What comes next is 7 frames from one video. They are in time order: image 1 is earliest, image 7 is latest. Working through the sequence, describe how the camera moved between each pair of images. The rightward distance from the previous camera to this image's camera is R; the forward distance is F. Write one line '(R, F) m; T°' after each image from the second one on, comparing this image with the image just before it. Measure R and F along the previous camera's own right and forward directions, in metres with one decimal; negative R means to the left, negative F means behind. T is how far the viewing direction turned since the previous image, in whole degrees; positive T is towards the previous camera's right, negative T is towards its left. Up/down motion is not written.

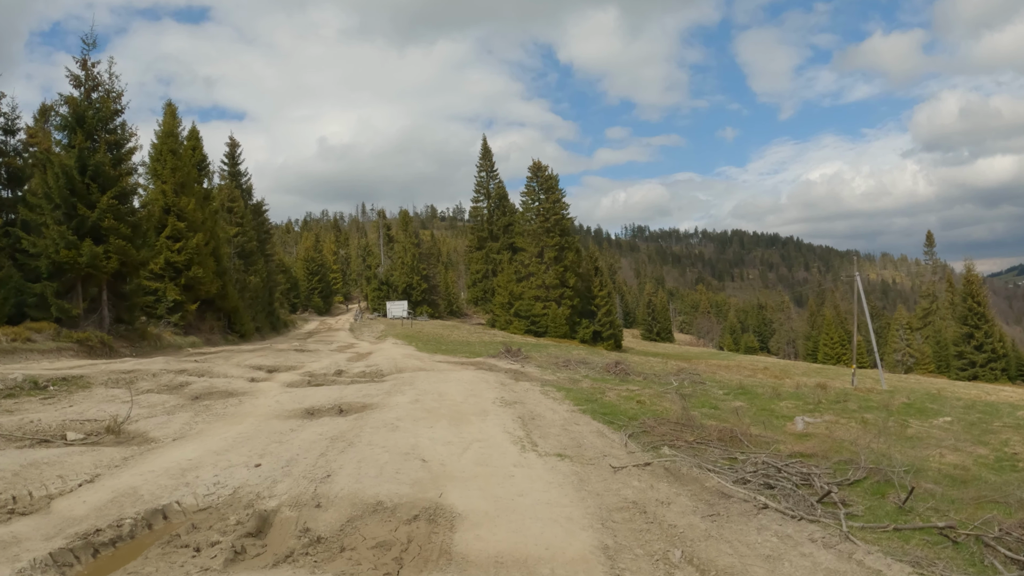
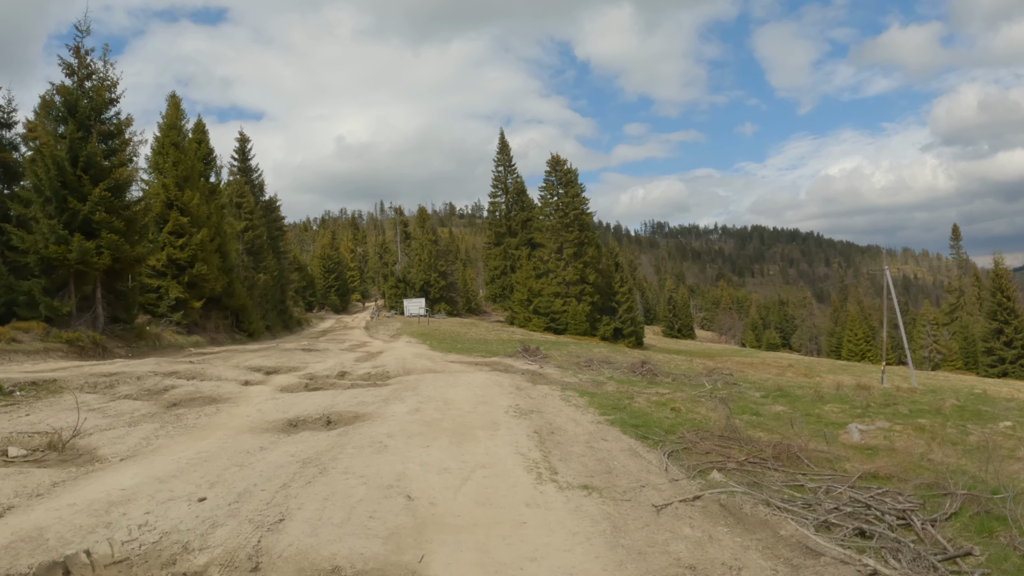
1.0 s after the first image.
(+0.1, +1.8) m; -2°
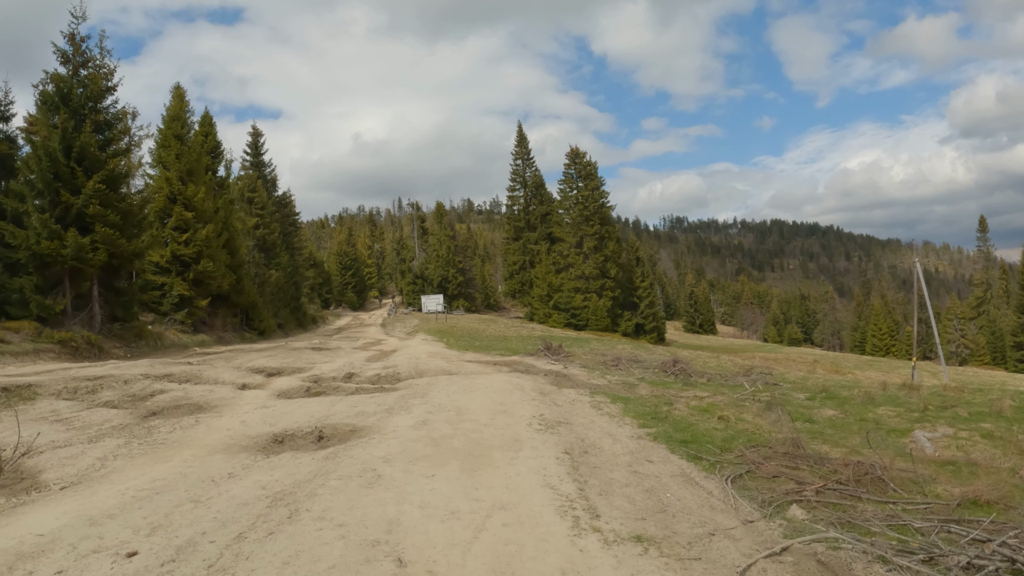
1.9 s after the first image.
(-0.1, +1.7) m; -2°
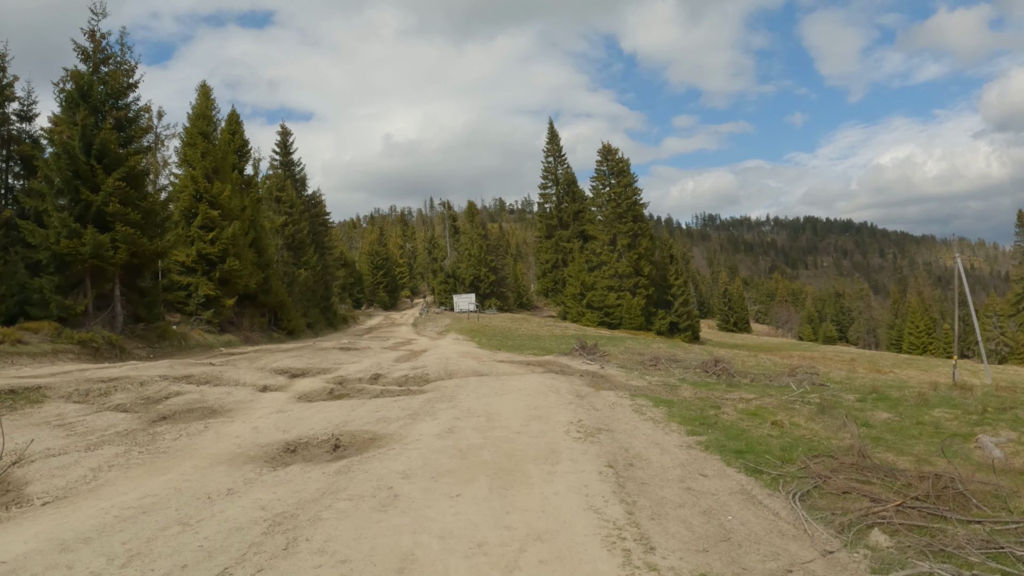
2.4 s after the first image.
(-0.1, +0.9) m; -3°
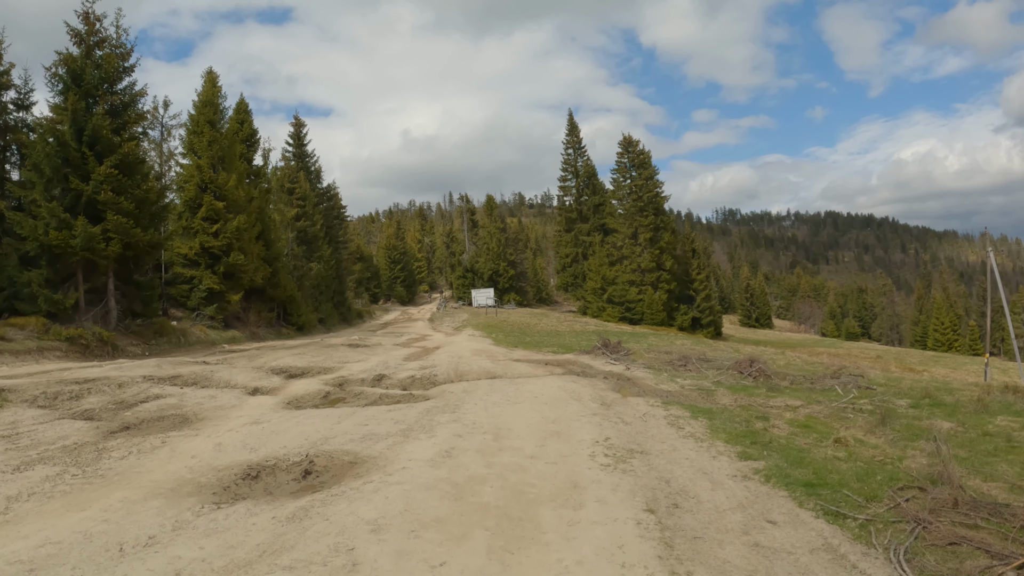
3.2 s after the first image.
(+0.1, +1.6) m; -2°
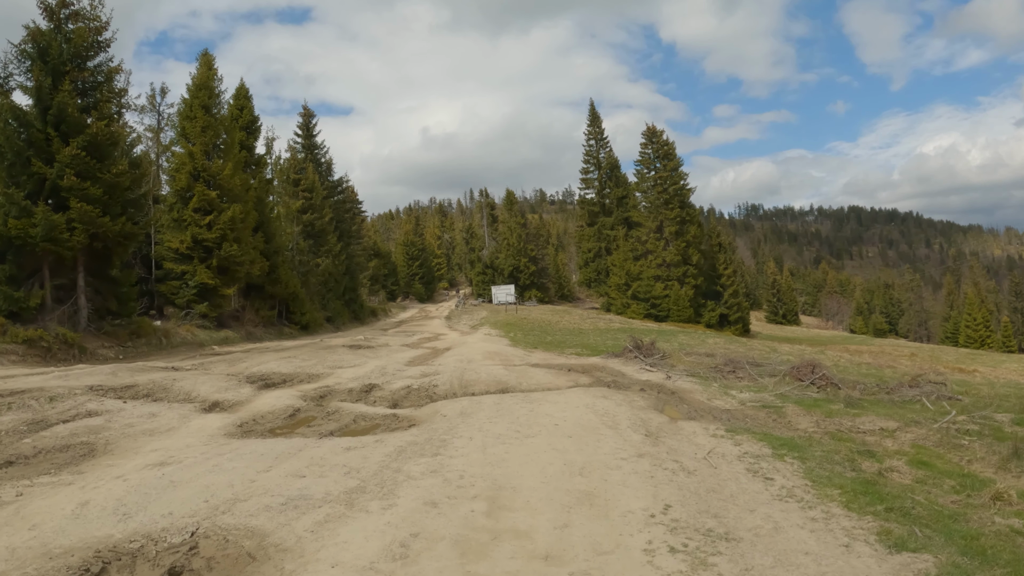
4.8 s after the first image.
(+0.2, +2.7) m; -2°
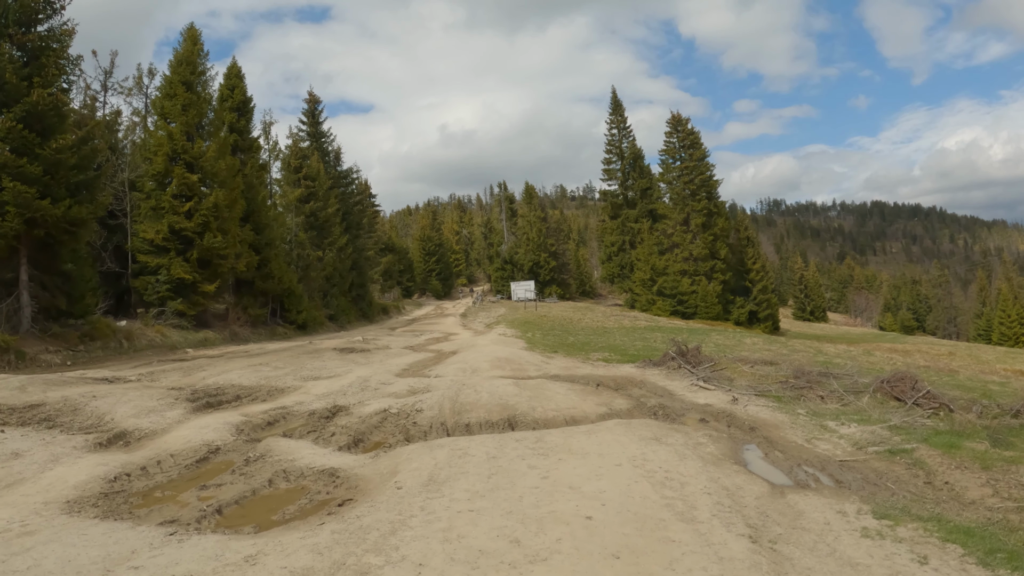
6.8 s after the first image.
(+0.2, +3.2) m; -2°
